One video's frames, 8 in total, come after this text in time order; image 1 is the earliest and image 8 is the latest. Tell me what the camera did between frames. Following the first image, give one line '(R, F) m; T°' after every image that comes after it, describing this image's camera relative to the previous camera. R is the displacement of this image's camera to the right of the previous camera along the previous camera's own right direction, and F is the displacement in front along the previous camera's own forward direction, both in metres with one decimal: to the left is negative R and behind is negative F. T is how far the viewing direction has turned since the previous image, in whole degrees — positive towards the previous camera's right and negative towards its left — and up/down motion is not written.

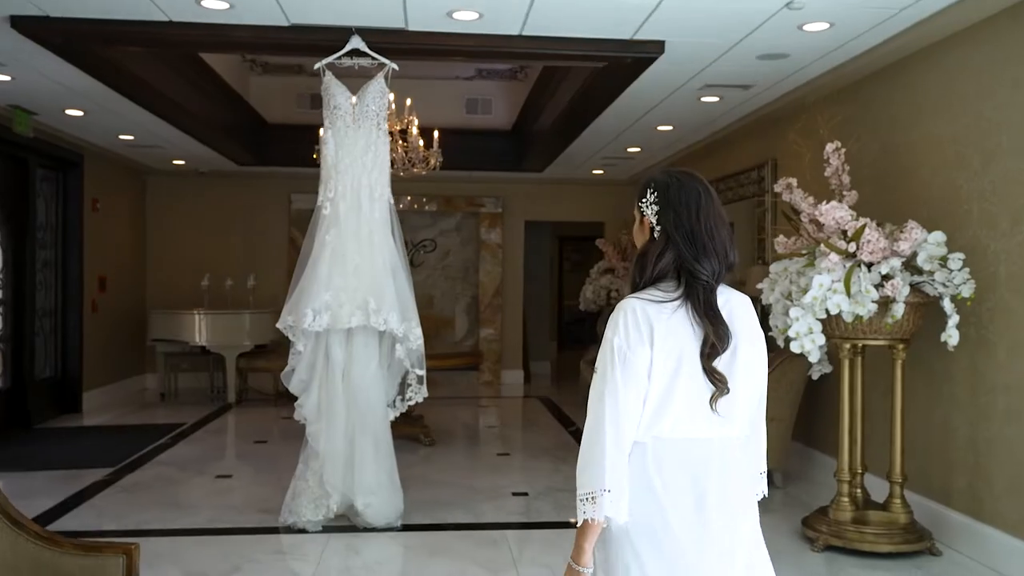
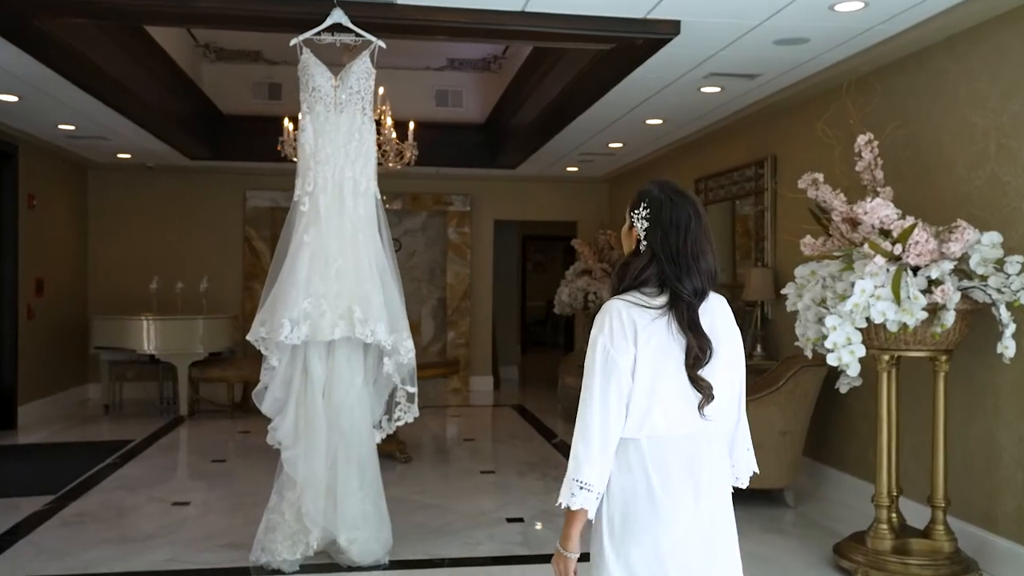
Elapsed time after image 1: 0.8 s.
(-0.2, +0.4) m; +3°
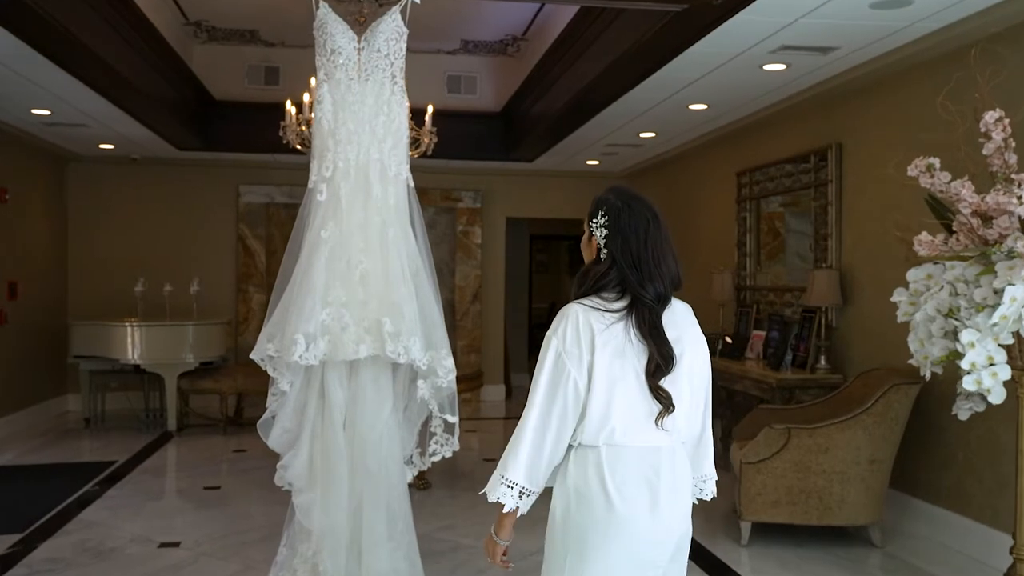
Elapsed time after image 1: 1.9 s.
(-0.2, +0.6) m; +1°
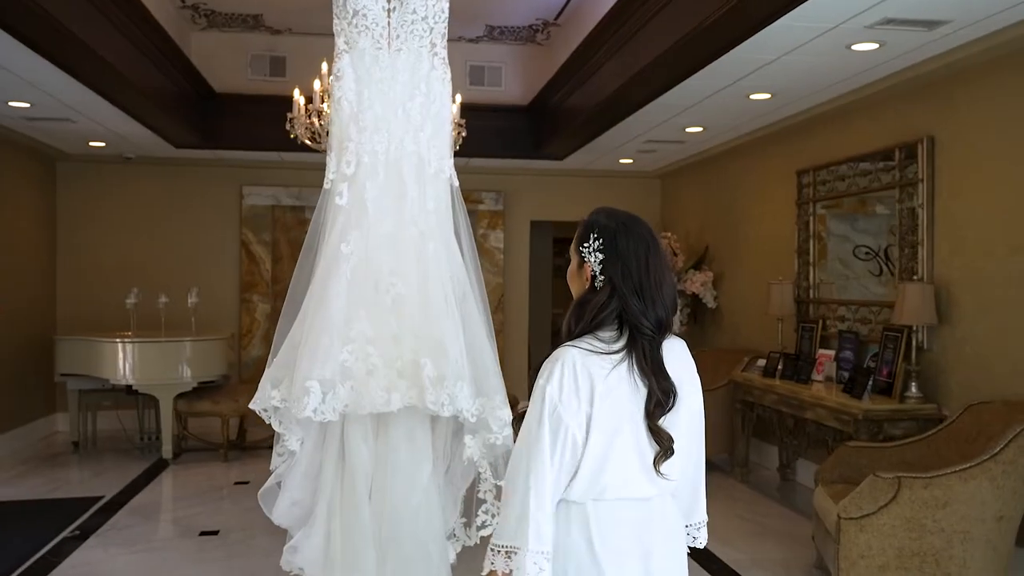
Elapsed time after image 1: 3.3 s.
(-0.2, +0.6) m; 0°
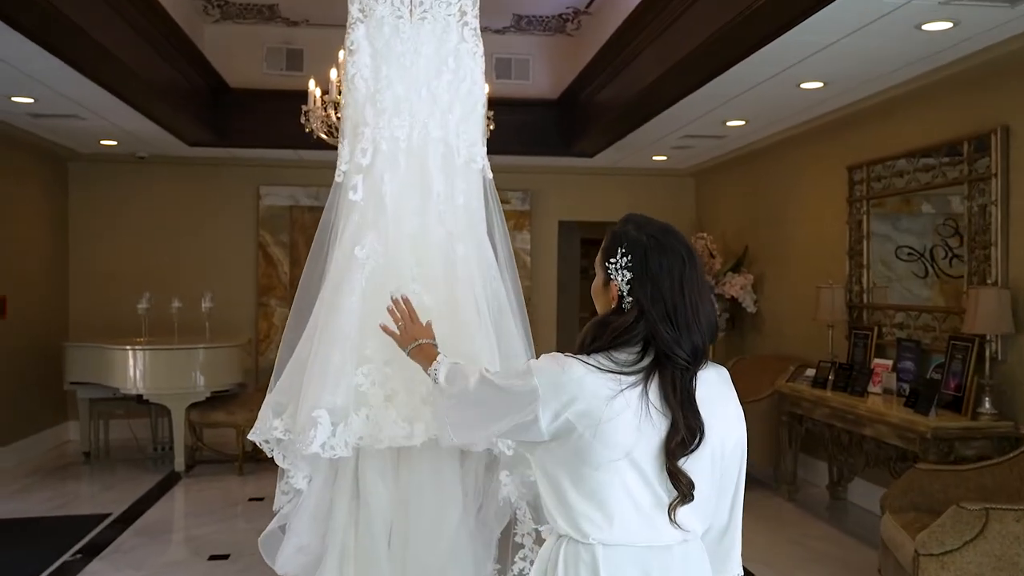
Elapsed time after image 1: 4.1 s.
(0.0, +0.3) m; -1°
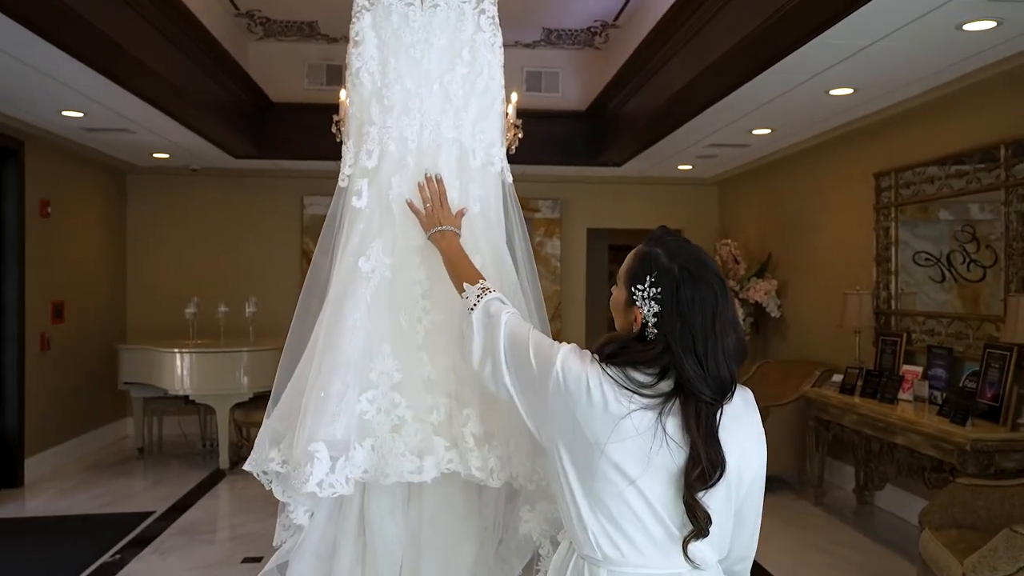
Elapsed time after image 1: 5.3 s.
(+0.1, -0.2) m; -3°
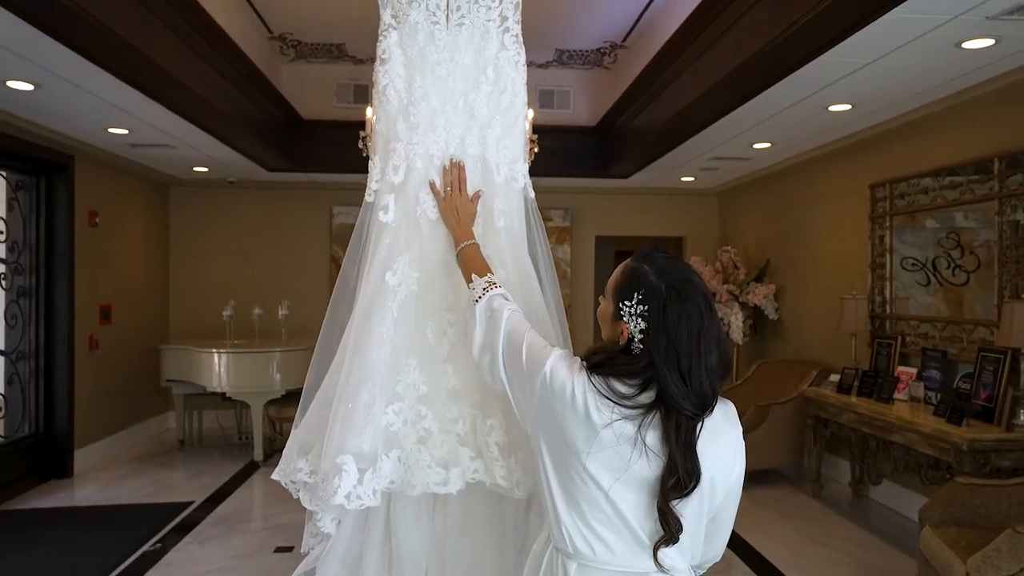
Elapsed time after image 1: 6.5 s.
(+0.1, -0.4) m; -2°
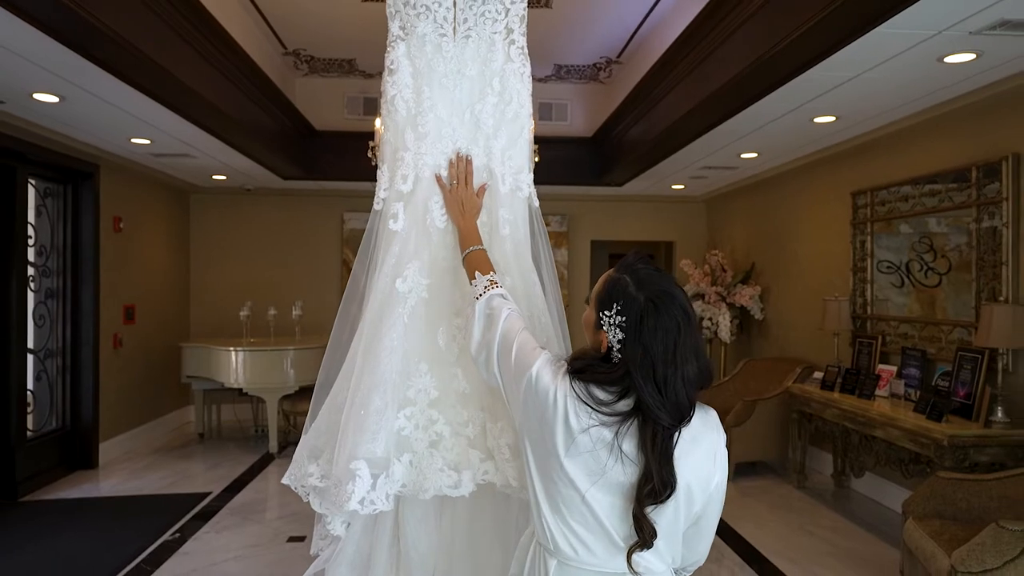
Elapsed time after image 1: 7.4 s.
(0.0, -0.3) m; 0°
